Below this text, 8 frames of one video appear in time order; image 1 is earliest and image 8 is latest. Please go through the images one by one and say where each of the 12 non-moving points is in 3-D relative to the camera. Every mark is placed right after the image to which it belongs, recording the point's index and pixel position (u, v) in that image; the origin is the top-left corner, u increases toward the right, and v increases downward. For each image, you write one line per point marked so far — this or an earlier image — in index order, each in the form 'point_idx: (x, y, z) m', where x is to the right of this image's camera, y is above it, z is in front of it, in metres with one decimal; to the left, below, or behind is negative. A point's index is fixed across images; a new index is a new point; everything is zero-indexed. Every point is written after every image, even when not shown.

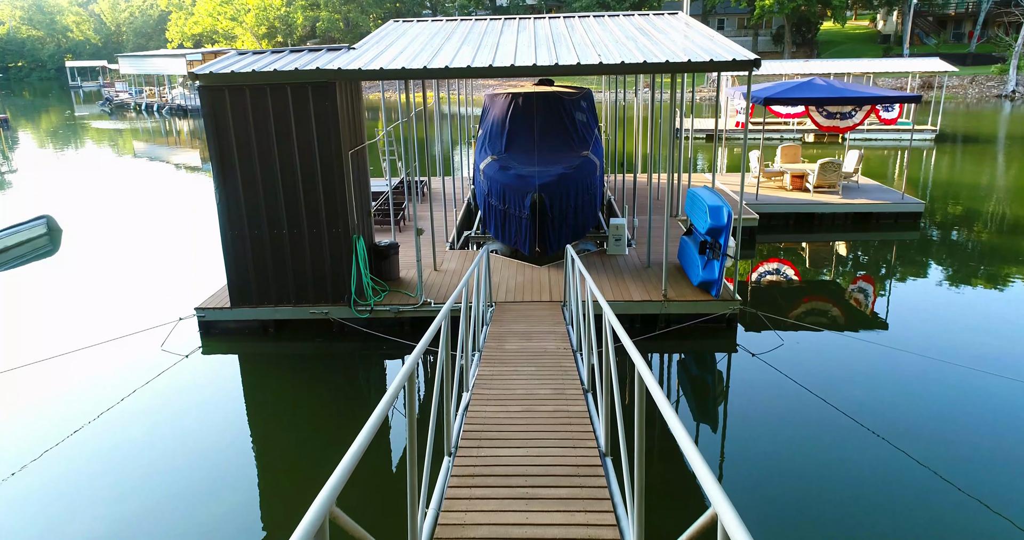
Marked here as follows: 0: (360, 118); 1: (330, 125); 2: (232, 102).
0: (-1.5, +1.5, +7.1) m
1: (-1.6, +1.3, +6.3) m
2: (-2.5, +1.5, +6.2) m
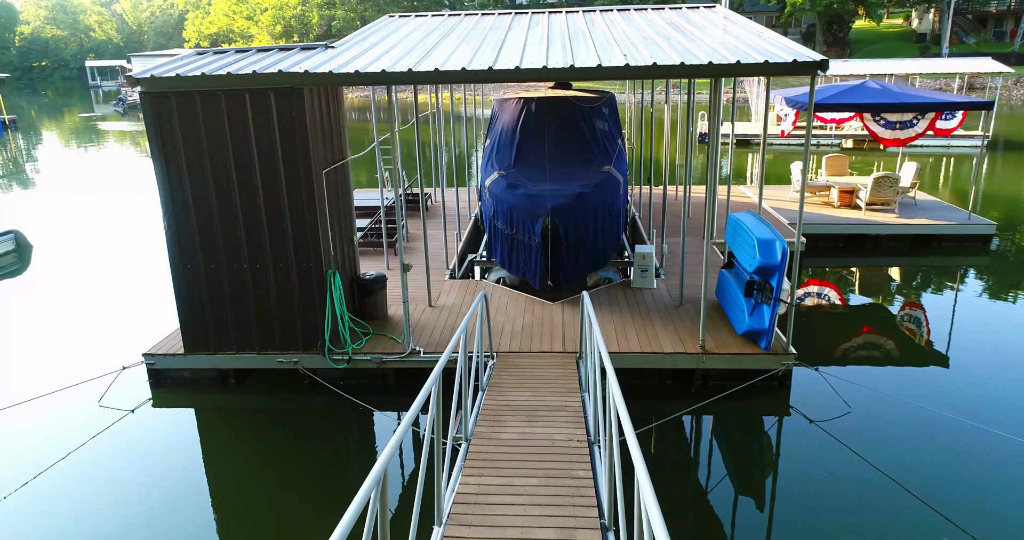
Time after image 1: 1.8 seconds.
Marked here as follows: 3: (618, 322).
0: (-1.4, +1.2, +6.0) m
1: (-1.6, +1.0, +5.2) m
2: (-2.4, +1.2, +5.2) m
3: (+0.9, -0.4, +6.1) m
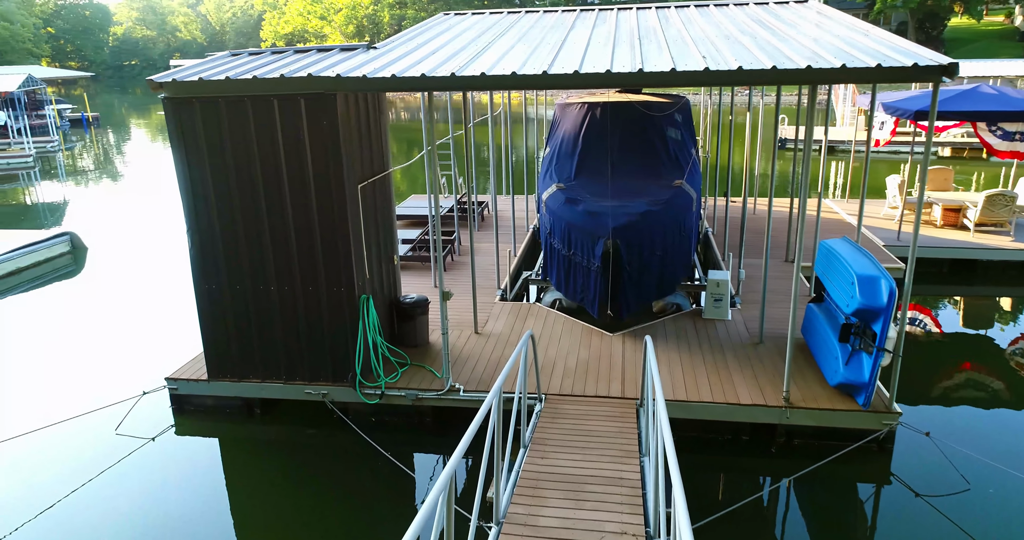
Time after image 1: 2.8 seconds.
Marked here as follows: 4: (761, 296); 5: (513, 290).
0: (-1.0, +1.0, +5.5) m
1: (-1.2, +0.8, +4.7) m
2: (-2.0, +1.0, +4.7) m
3: (+1.3, -0.7, +5.3) m
4: (+2.3, -0.2, +6.6) m
5: (0.0, -0.2, +7.2) m
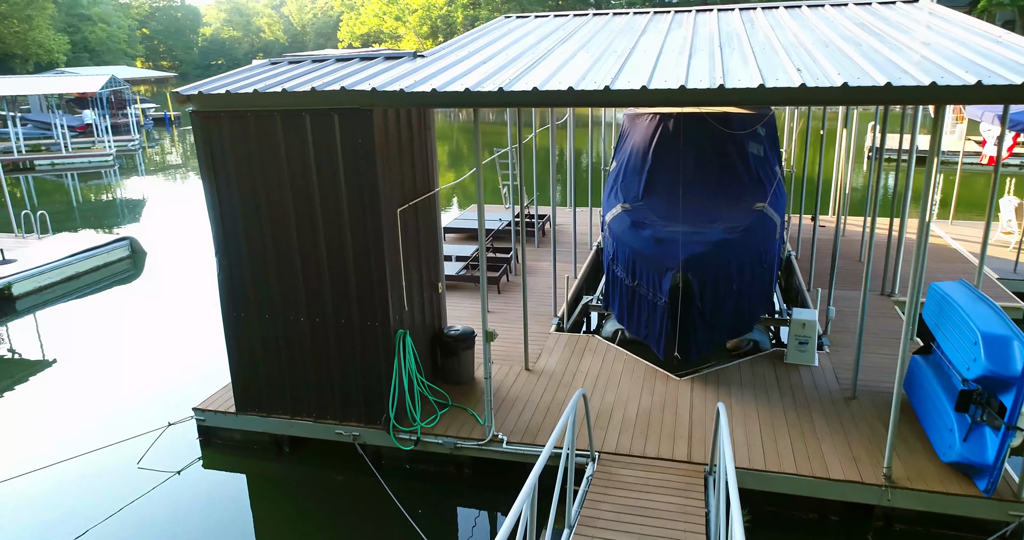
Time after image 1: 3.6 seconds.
0: (-0.6, +0.8, +5.0) m
1: (-0.9, +0.6, +4.2) m
2: (-1.7, +0.8, +4.3) m
3: (+1.6, -1.0, +4.6) m
4: (+2.7, -0.5, +5.8) m
5: (+0.5, -0.5, +6.6) m
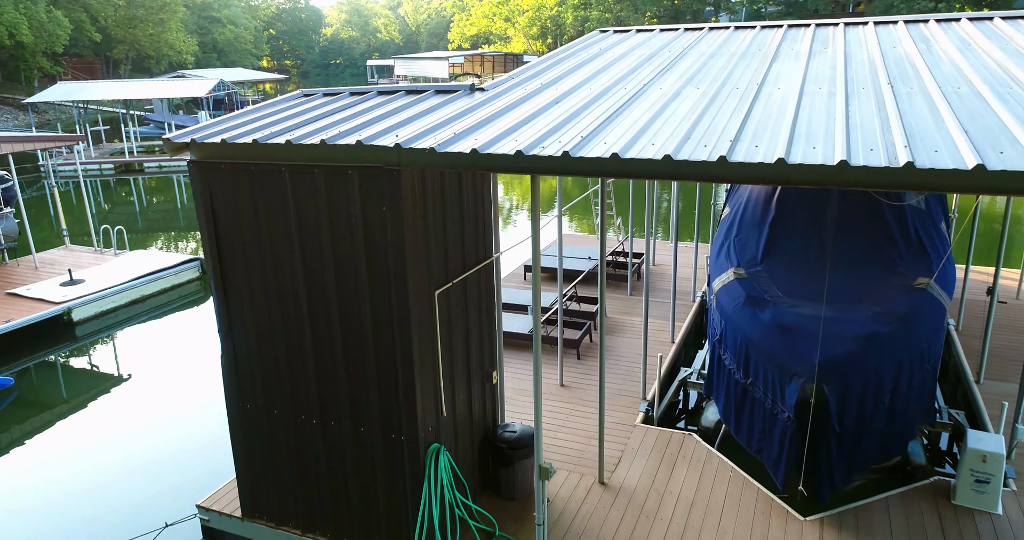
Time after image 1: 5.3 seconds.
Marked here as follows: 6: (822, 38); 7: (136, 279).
0: (-0.2, +0.3, +3.9) m
1: (-0.6, +0.1, +3.2) m
2: (-1.3, +0.4, +3.5) m
3: (+1.9, -1.5, +3.3) m
4: (+3.2, -1.2, +4.2) m
5: (+1.1, -1.0, +5.4) m
6: (+2.0, +1.5, +4.6) m
7: (-4.6, -0.1, +8.8) m
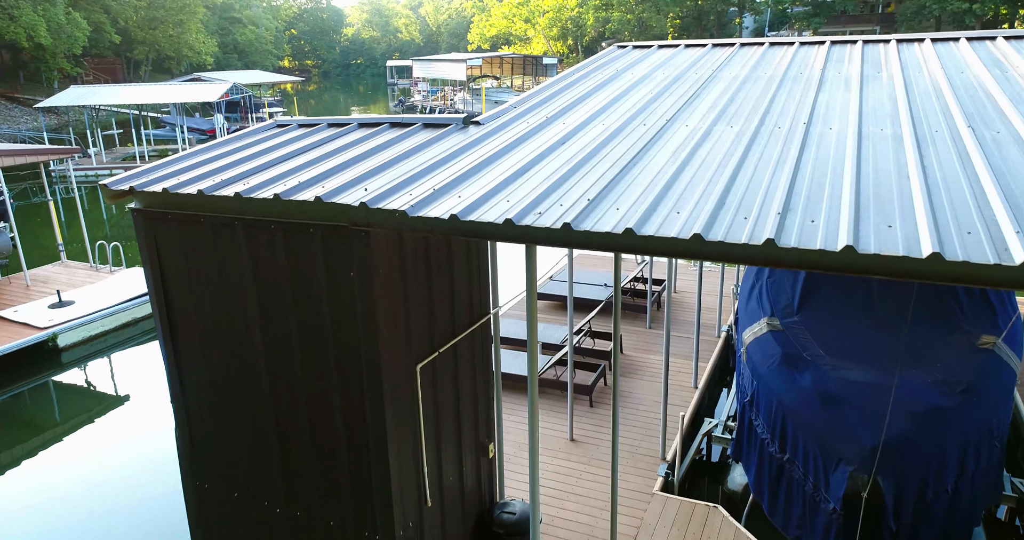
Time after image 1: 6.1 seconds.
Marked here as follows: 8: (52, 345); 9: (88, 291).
0: (-0.2, 0.0, +3.4) m
1: (-0.6, -0.2, +2.7) m
2: (-1.4, +0.1, +3.0) m
3: (+1.9, -1.9, +2.7) m
4: (+3.2, -1.5, +3.6) m
5: (+1.2, -1.3, +4.8) m
6: (+2.0, +1.2, +4.0) m
7: (-4.5, -0.3, +8.4) m
8: (-5.0, -0.8, +7.8) m
9: (-5.1, -0.3, +8.7) m
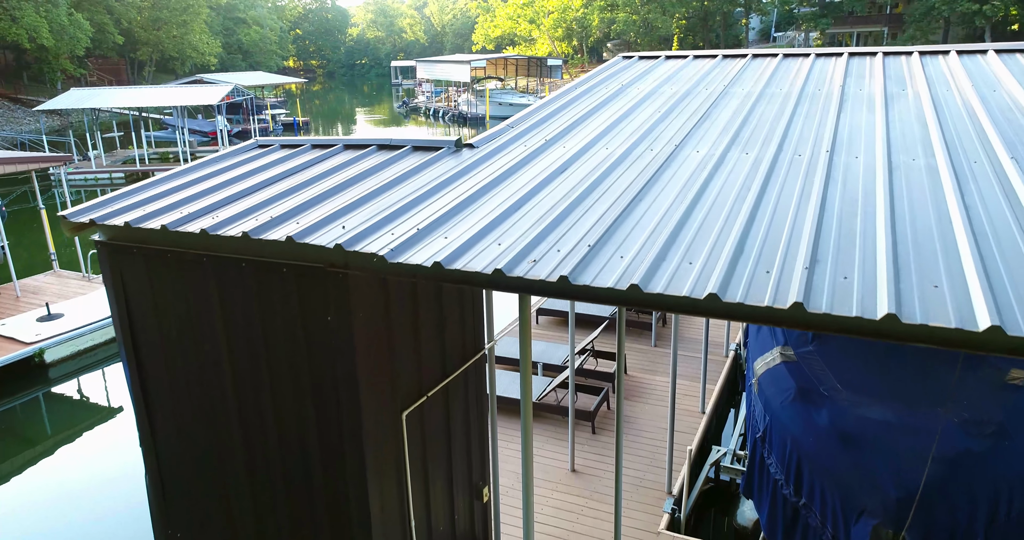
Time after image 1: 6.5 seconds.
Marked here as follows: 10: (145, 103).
0: (-0.2, -0.1, +3.1) m
1: (-0.6, -0.3, +2.4) m
2: (-1.4, 0.0, +2.7) m
3: (+1.9, -2.0, +2.4) m
4: (+3.2, -1.7, +3.4) m
5: (+1.2, -1.4, +4.6) m
6: (+2.0, +1.0, +3.8) m
7: (-4.5, -0.5, +8.2) m
8: (-5.0, -0.9, +7.6) m
9: (-5.1, -0.4, +8.5) m
10: (-9.9, +4.5, +19.4) m
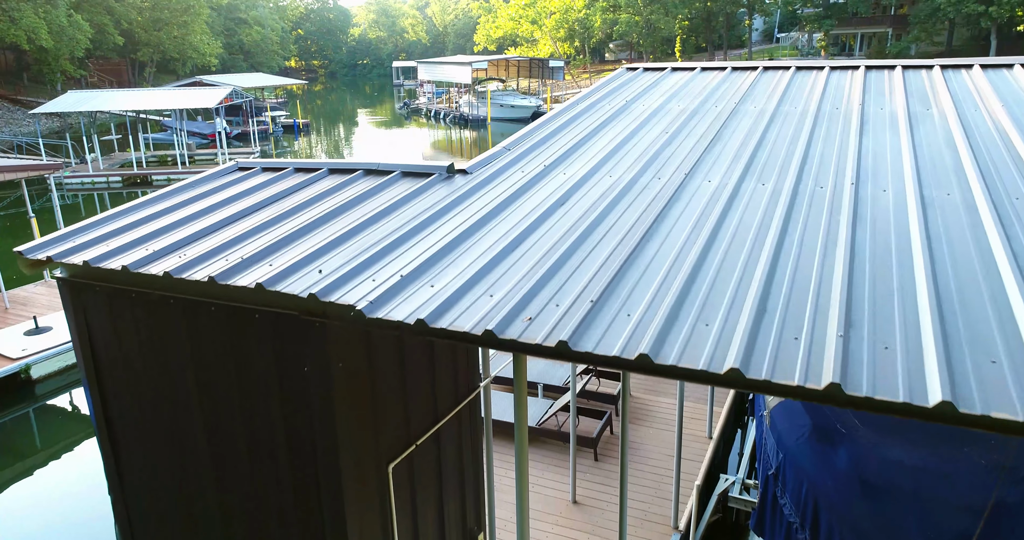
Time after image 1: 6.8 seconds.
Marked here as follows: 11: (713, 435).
0: (-0.2, -0.3, +2.9) m
1: (-0.6, -0.5, +2.2) m
2: (-1.4, -0.2, +2.5) m
3: (+1.8, -2.1, +2.2) m
4: (+3.1, -1.8, +3.1) m
5: (+1.1, -1.6, +4.3) m
6: (+2.0, +0.9, +3.6) m
7: (-4.5, -0.6, +8.0) m
8: (-5.0, -1.1, +7.4) m
9: (-5.1, -0.5, +8.3) m
10: (-9.9, +4.4, +19.2) m
11: (+1.5, -1.2, +5.2) m
